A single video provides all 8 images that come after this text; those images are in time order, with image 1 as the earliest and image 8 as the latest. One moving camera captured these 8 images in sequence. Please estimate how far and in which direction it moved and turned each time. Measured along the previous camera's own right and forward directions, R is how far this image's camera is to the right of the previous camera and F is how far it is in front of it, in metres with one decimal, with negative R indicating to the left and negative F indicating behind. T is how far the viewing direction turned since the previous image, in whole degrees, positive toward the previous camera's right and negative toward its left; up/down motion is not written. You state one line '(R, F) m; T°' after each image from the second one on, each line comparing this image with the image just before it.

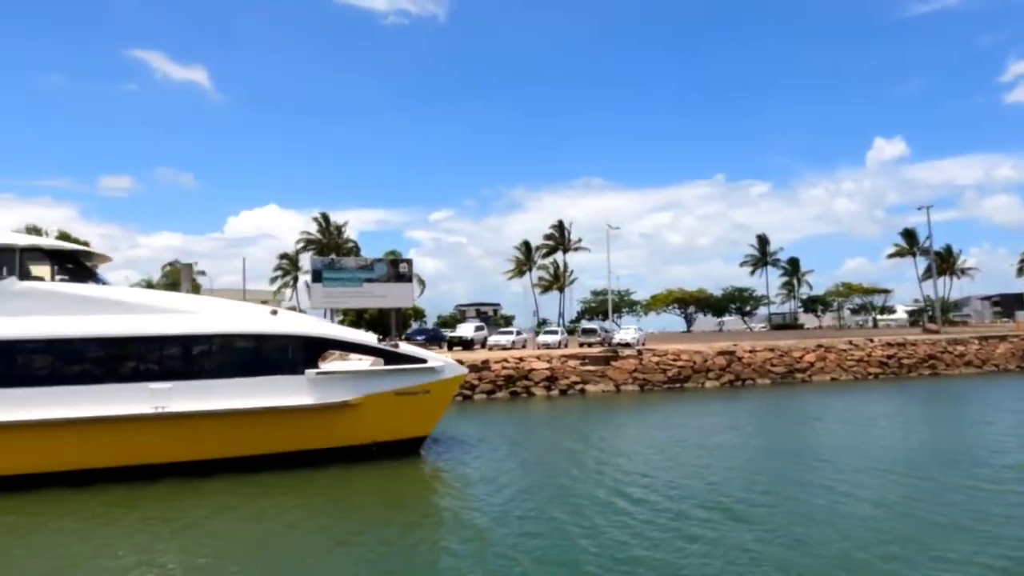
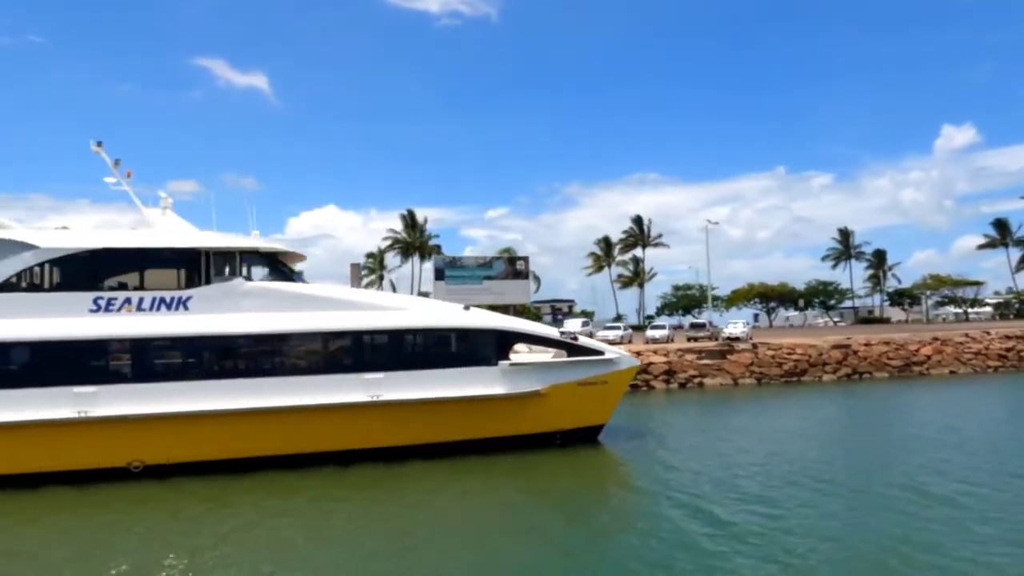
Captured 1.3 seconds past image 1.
(-1.9, -0.7) m; -4°
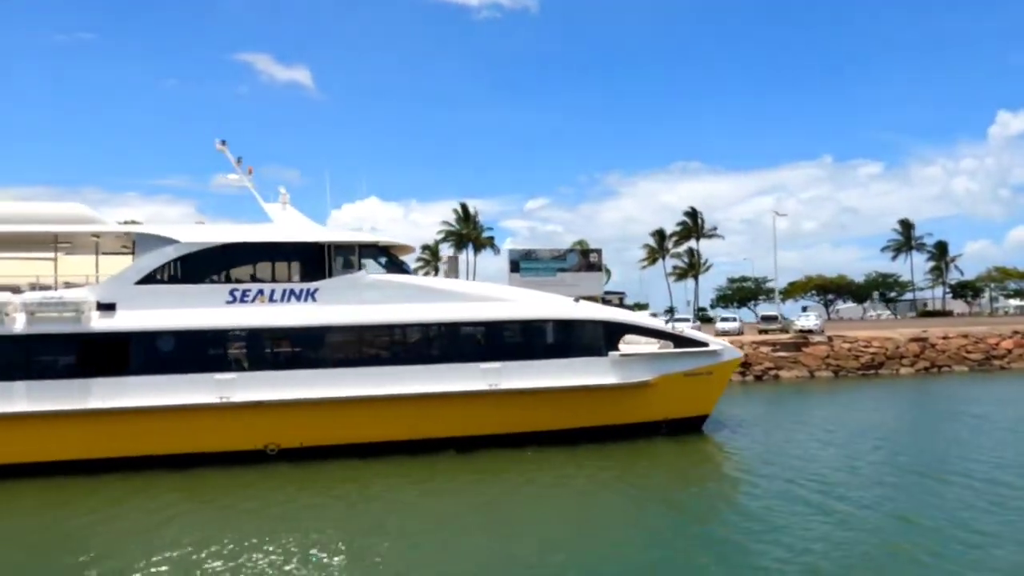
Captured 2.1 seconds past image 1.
(-1.1, -0.4) m; -3°
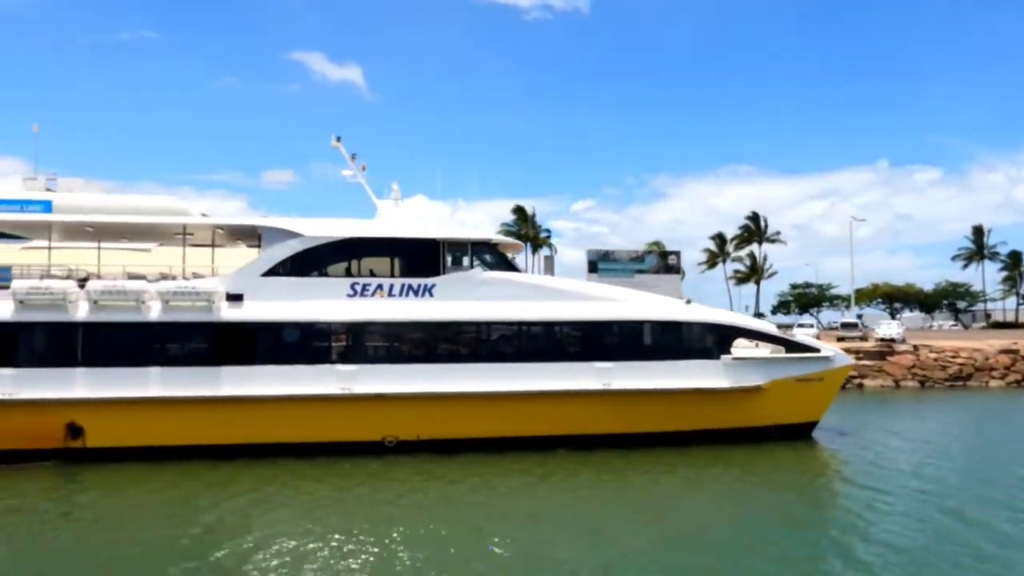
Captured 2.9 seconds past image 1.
(-1.1, -0.1) m; -3°
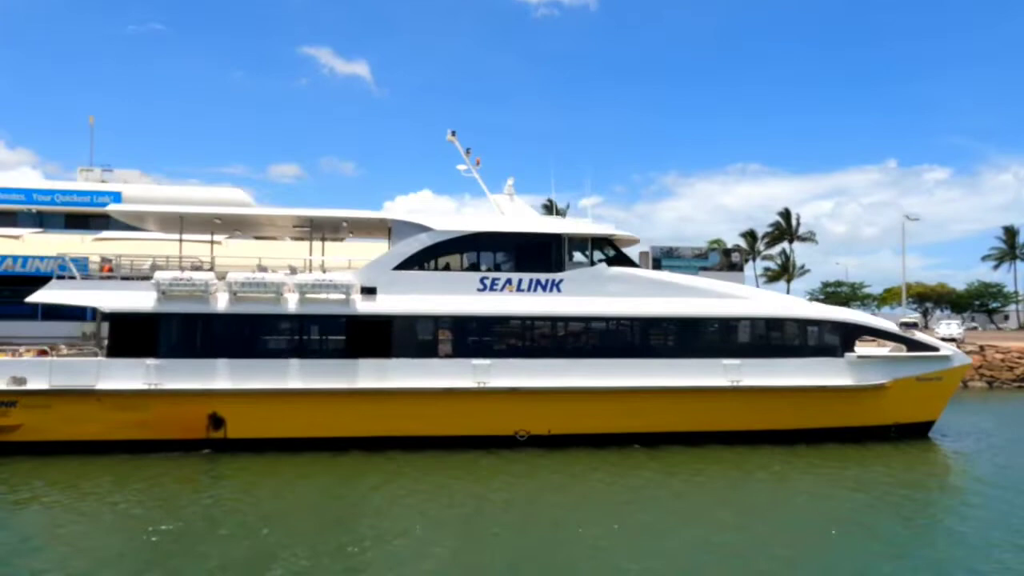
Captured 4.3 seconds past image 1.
(-1.8, 0.0) m; 0°
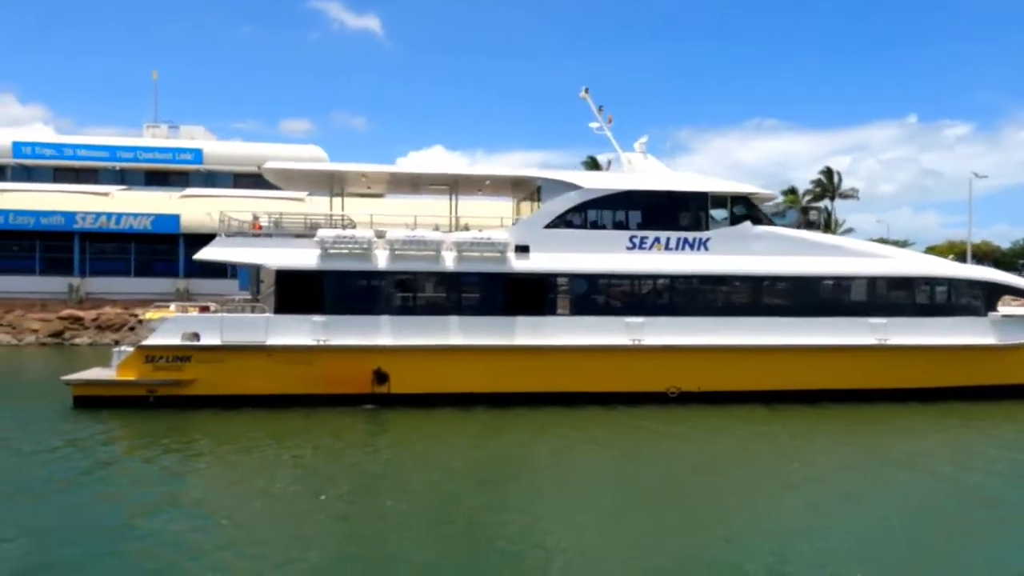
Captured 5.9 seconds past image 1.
(-2.0, -0.1) m; -1°
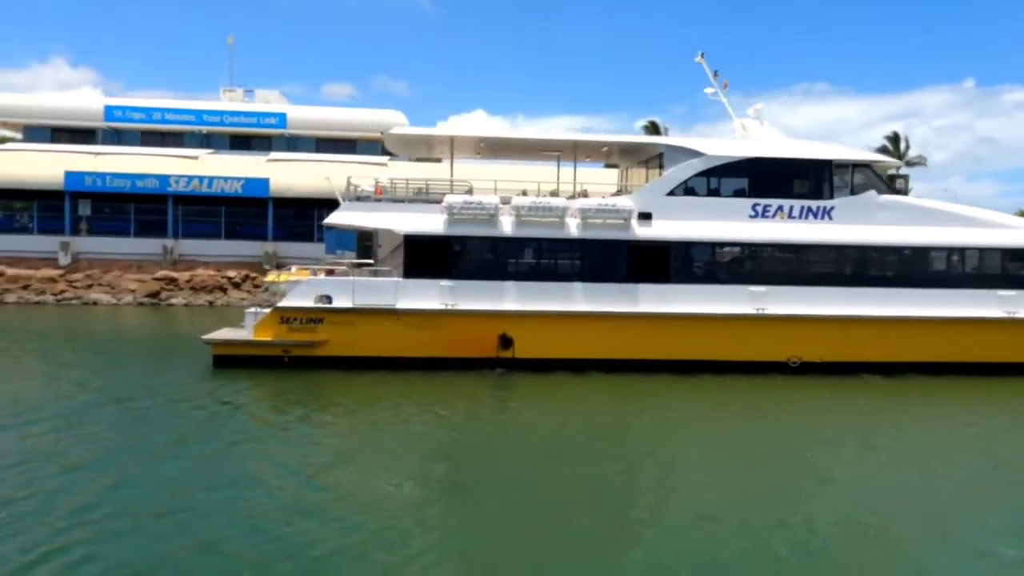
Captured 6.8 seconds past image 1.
(-1.2, -0.1) m; -3°
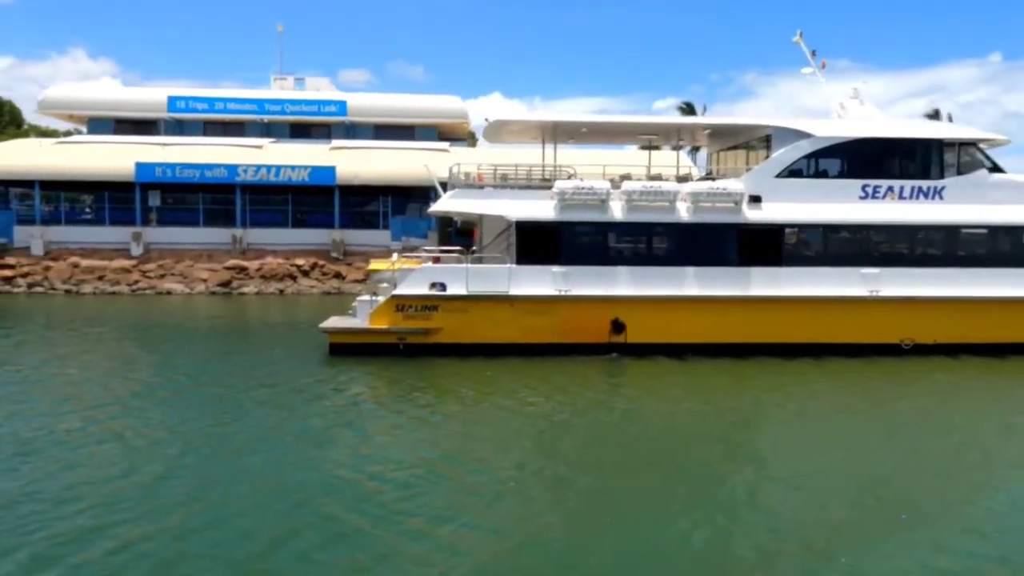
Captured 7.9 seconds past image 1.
(-1.3, 0.0) m; -1°
